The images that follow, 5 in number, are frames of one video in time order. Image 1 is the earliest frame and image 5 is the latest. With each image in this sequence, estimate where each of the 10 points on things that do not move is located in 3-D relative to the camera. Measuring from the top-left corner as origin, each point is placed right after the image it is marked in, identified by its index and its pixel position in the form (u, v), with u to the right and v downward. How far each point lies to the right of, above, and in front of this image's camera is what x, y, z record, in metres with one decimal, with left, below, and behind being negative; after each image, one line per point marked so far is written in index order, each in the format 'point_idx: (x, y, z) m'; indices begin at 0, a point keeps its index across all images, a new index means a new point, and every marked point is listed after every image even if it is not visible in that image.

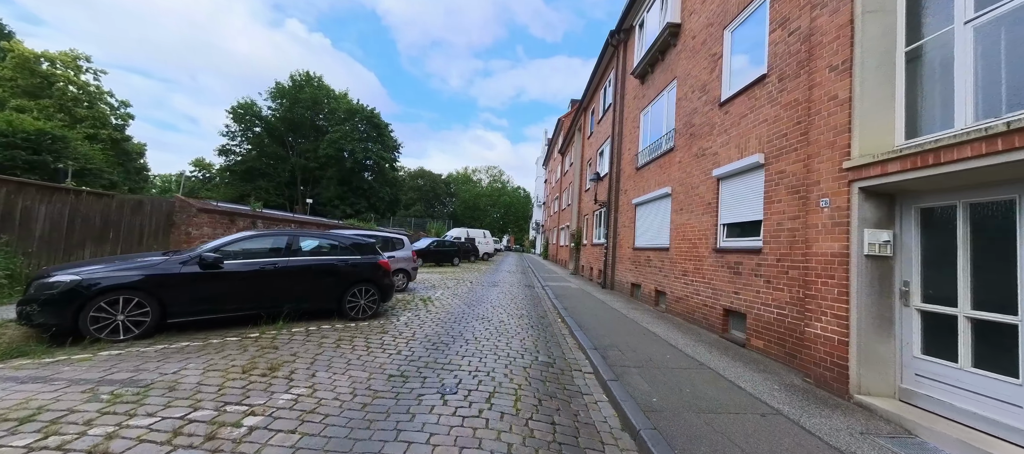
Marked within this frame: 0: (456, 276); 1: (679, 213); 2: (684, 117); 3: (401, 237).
0: (-2.4, -2.1, +14.5) m
1: (+3.9, +0.3, +7.9) m
2: (+4.0, +2.6, +8.0) m
3: (-3.1, -0.3, +9.7) m
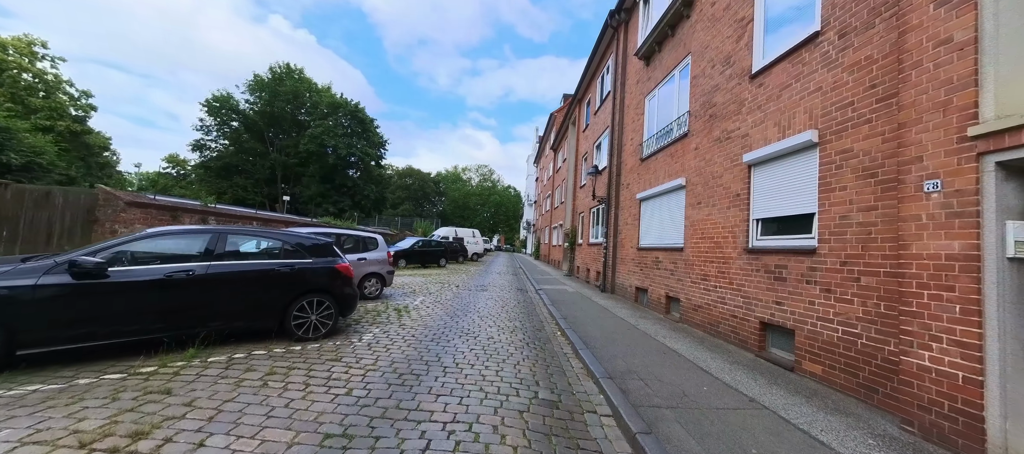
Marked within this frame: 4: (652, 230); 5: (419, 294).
0: (-2.7, -2.0, +13.2) m
1: (+3.7, +0.4, +6.9) m
2: (+3.9, +2.6, +6.9) m
3: (-3.4, -0.2, +8.5) m
4: (+3.7, -0.1, +8.9) m
5: (-2.5, -1.8, +9.1) m
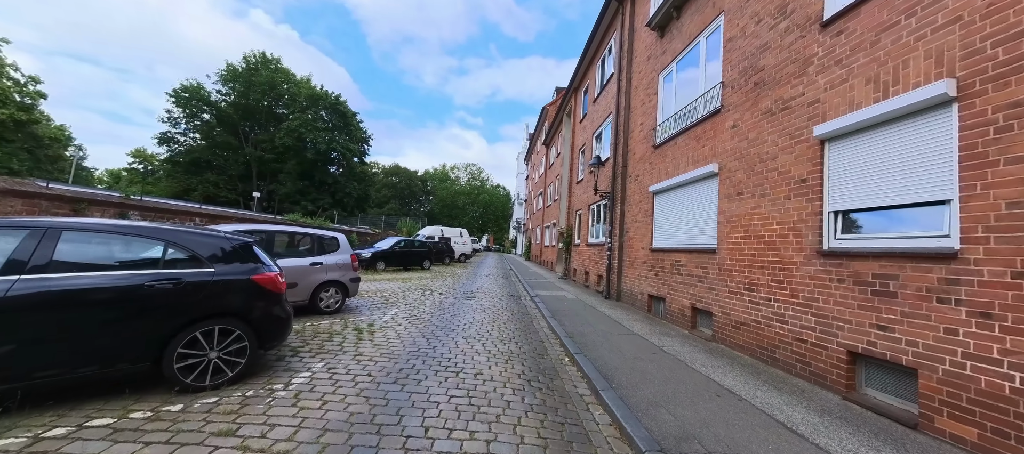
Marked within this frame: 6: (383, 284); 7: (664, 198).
0: (-3.0, -2.0, +11.7) m
1: (+3.6, +0.4, +5.5) m
2: (+3.8, +2.7, +5.6) m
3: (-3.5, -0.1, +6.9) m
4: (+3.5, 0.0, +7.6) m
5: (-2.7, -1.7, +7.5) m
6: (-4.2, -1.9, +11.2) m
7: (+3.5, +0.7, +8.0) m
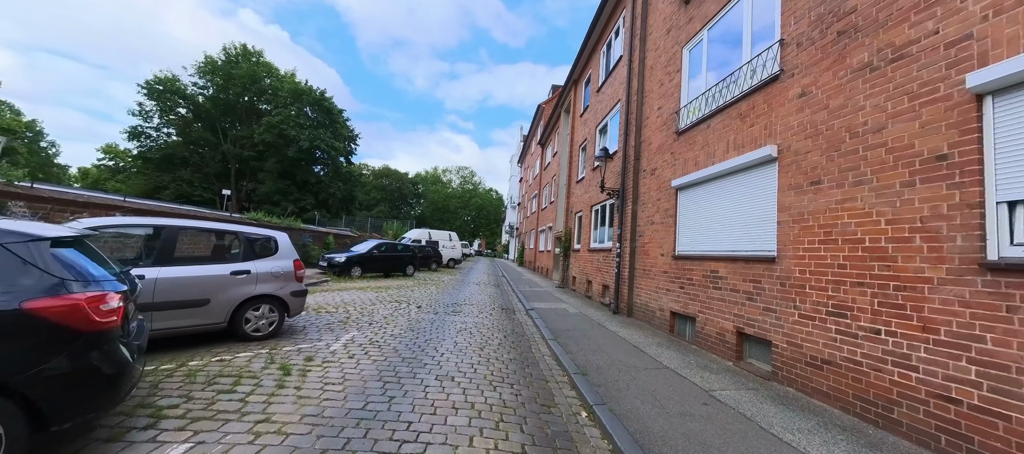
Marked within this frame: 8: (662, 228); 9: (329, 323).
0: (-3.2, -2.0, +10.1) m
1: (+3.5, +0.4, +4.1) m
2: (+3.7, +2.7, +4.2) m
3: (-3.6, -0.1, +5.3) m
4: (+3.4, -0.1, +6.2) m
5: (-2.8, -1.7, +5.9) m
6: (-4.4, -1.9, +9.5) m
7: (+3.4, +0.6, +6.6) m
8: (+3.2, 0.0, +7.4) m
9: (-3.1, -1.6, +5.9) m
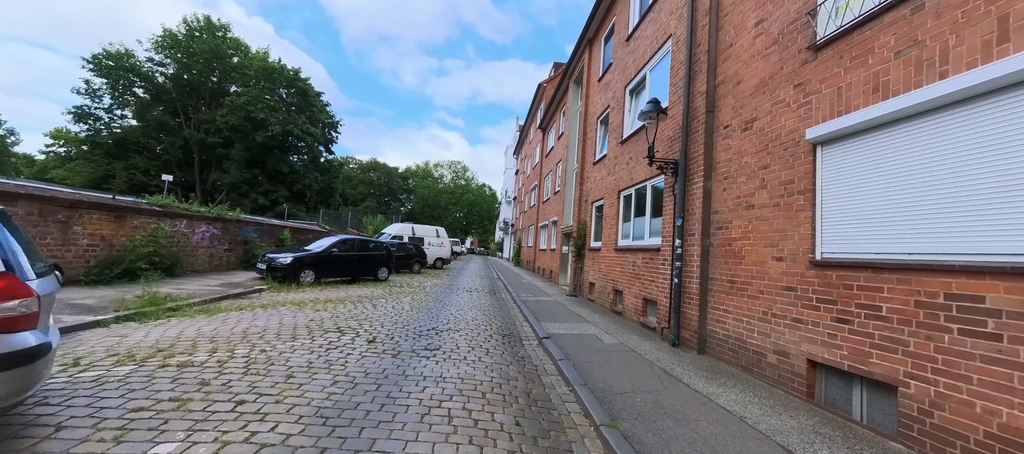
0: (-3.2, -1.8, +7.0) m
1: (+3.8, +0.6, +1.1) m
2: (+4.0, +2.9, +1.2) m
3: (-3.4, +0.1, +2.2) m
4: (+3.6, +0.1, +3.2) m
5: (-2.6, -1.5, +2.8) m
6: (-4.3, -1.6, +6.4) m
7: (+3.6, +0.8, +3.6) m
8: (+3.4, +0.2, +4.4) m
9: (-2.9, -1.4, +2.8) m
